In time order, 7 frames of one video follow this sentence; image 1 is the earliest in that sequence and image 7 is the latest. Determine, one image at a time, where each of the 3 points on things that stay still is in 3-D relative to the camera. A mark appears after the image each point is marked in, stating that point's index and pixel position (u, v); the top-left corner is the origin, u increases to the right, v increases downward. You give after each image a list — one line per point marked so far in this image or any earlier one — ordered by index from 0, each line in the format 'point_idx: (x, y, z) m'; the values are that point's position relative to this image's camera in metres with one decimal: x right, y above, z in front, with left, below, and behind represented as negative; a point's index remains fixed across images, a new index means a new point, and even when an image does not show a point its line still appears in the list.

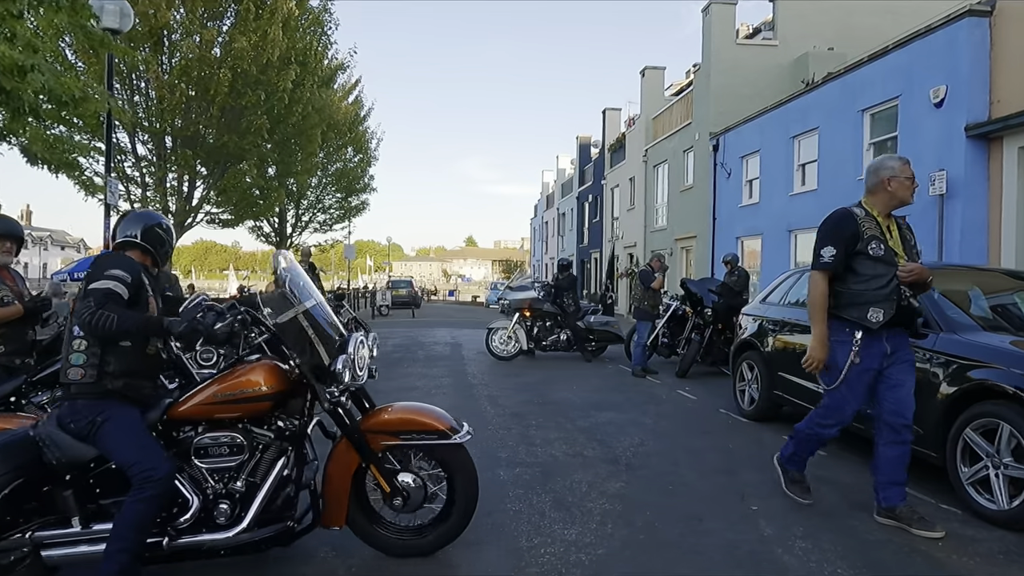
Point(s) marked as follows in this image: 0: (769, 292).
0: (+2.9, 0.0, +7.5) m
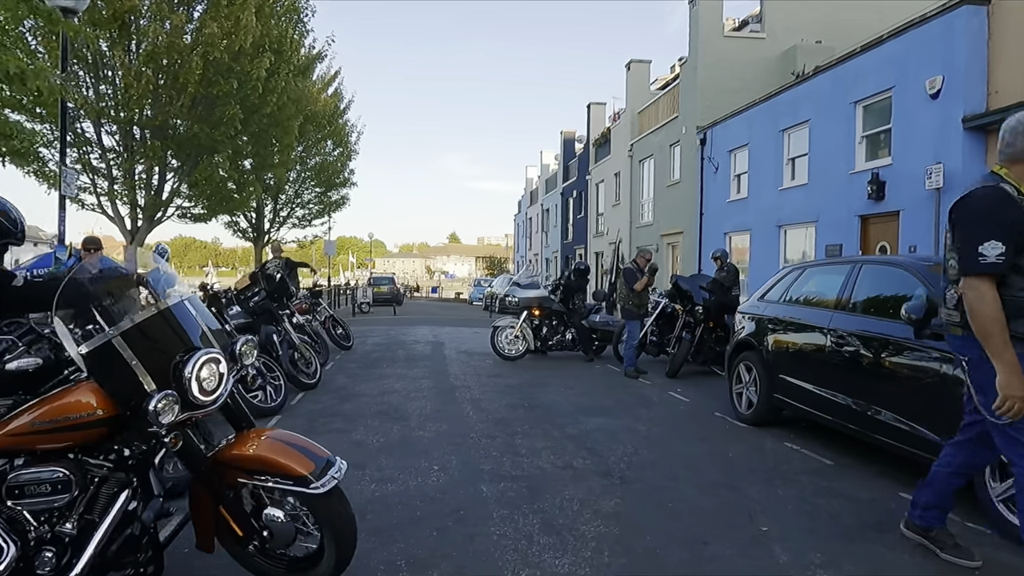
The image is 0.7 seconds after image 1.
0: (+2.7, 0.0, +7.1) m
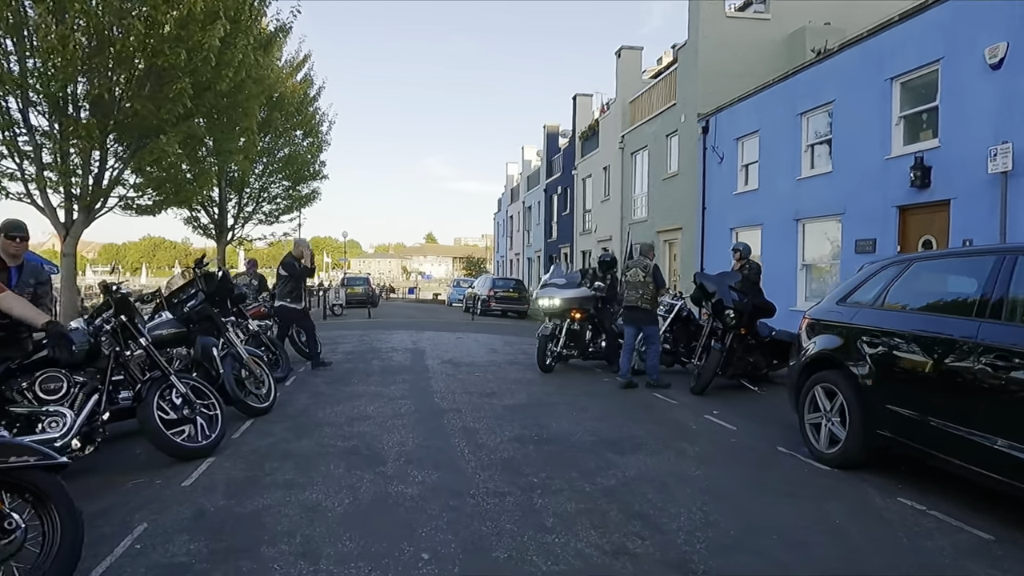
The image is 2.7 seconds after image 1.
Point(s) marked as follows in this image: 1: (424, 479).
0: (+2.8, 0.0, +5.6) m
1: (-0.6, -1.4, +4.8) m
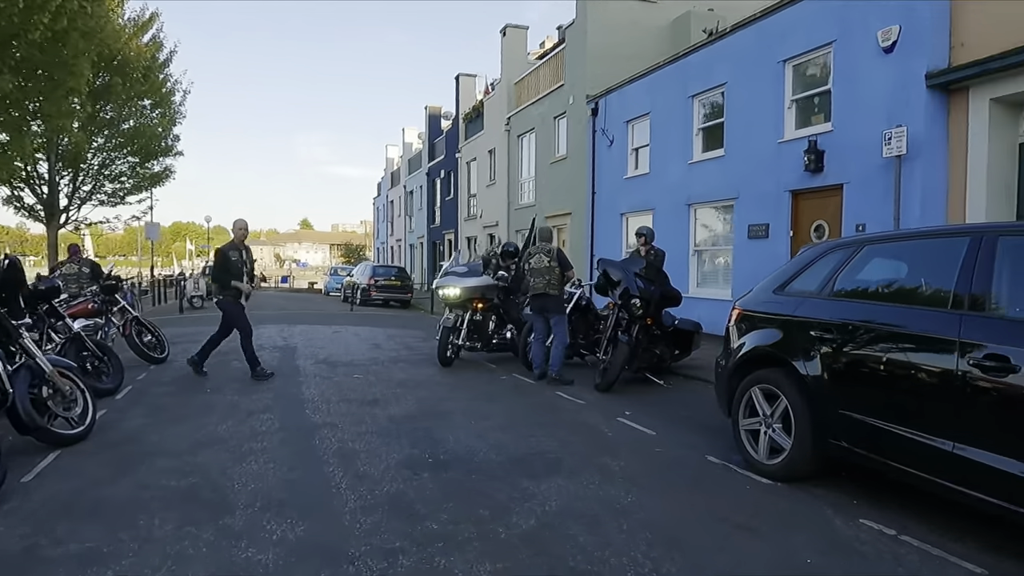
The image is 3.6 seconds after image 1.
0: (+2.0, +0.1, +4.9) m
1: (-1.2, -1.3, +3.6) m
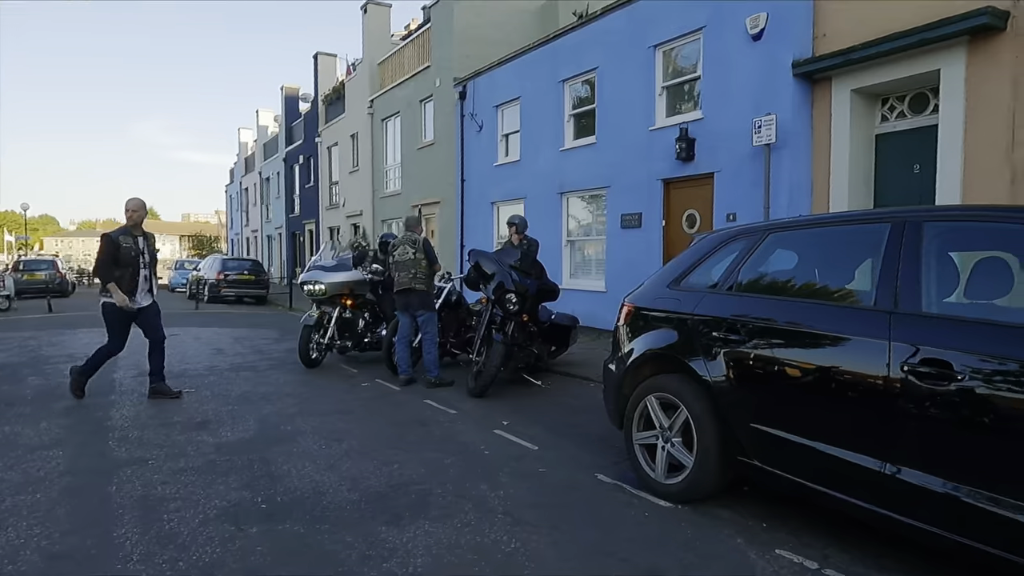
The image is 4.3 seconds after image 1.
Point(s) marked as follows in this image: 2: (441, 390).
0: (+1.1, +0.1, +4.4) m
1: (-1.8, -1.3, +2.5) m
2: (-0.8, -1.2, +7.7) m
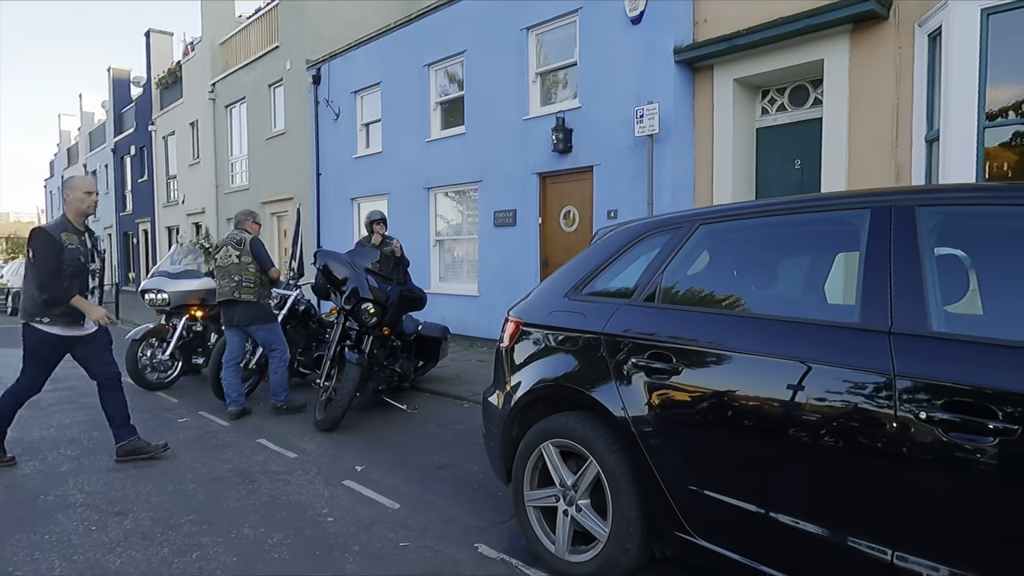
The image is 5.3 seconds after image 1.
0: (+0.3, +0.1, +3.4) m
1: (-2.1, -1.4, +0.9) m
2: (-2.1, -1.3, +6.2) m
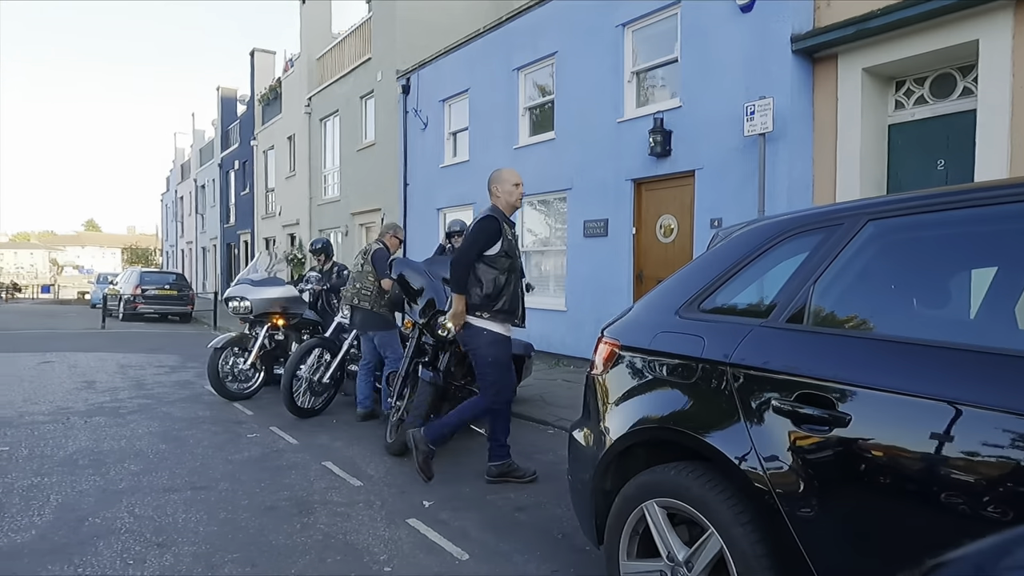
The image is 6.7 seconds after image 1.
0: (+0.7, 0.0, +2.7) m
1: (-2.0, -1.4, +0.5) m
2: (-1.4, -1.3, +5.8) m
